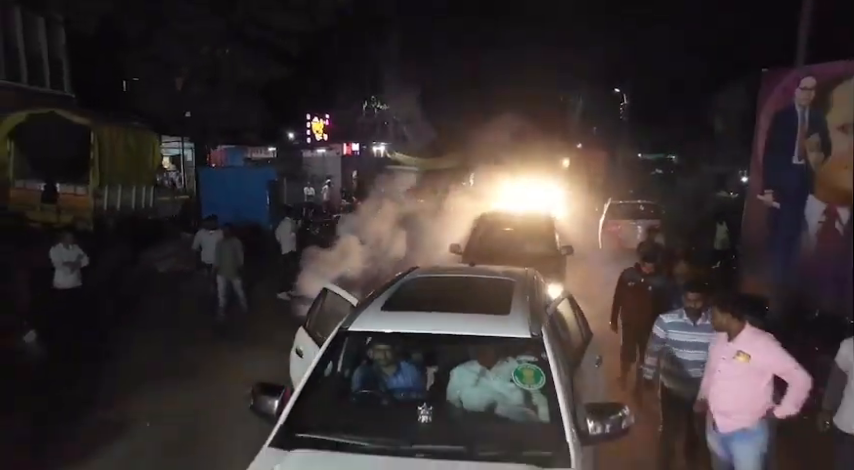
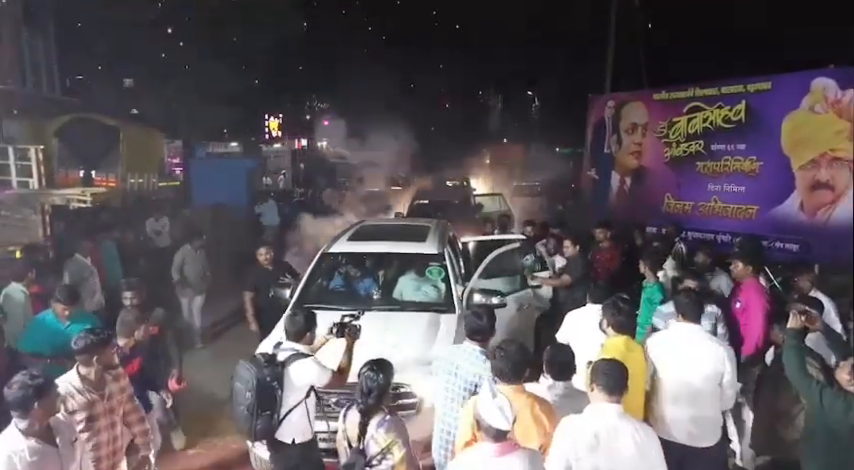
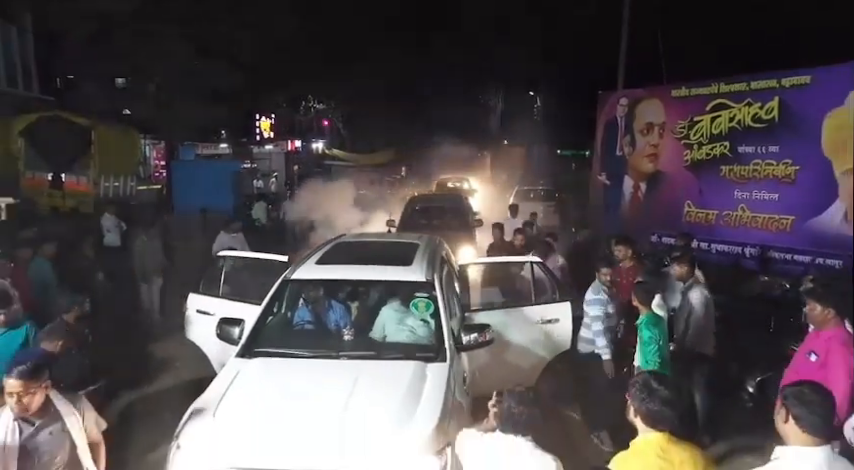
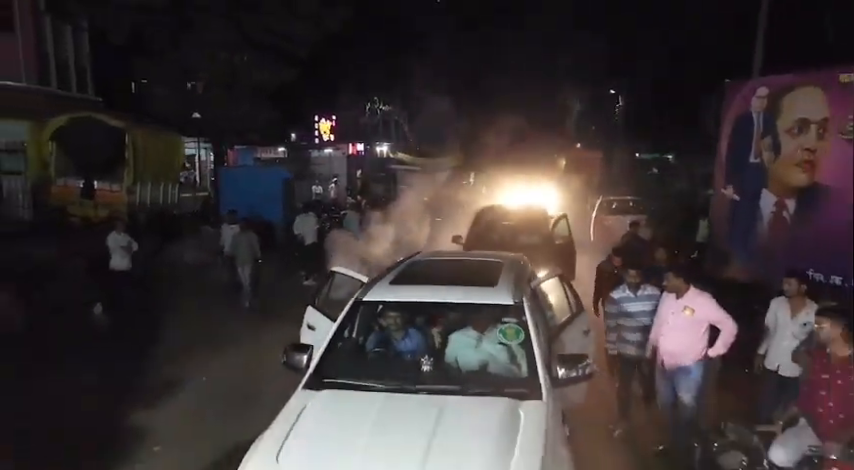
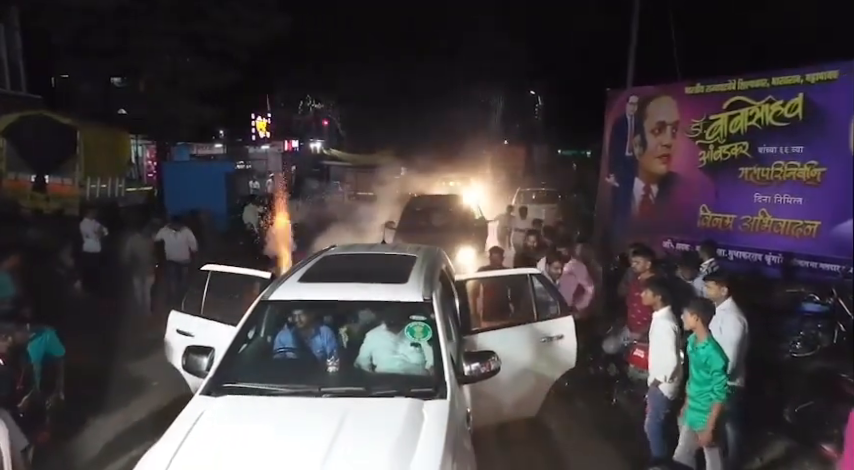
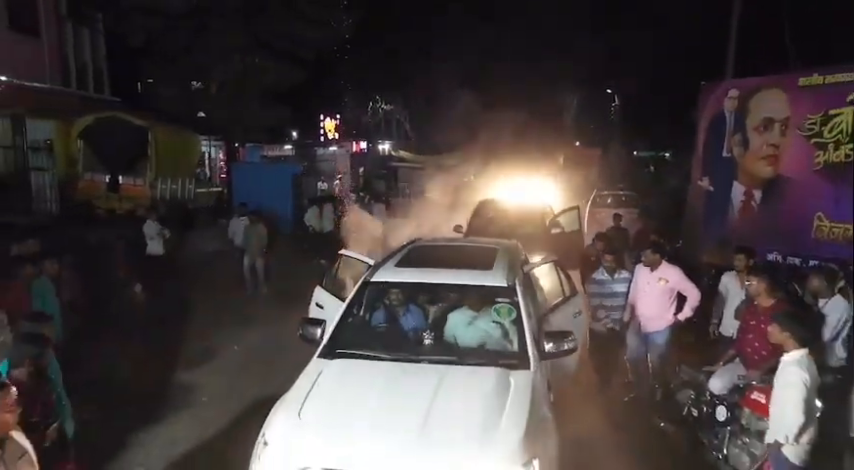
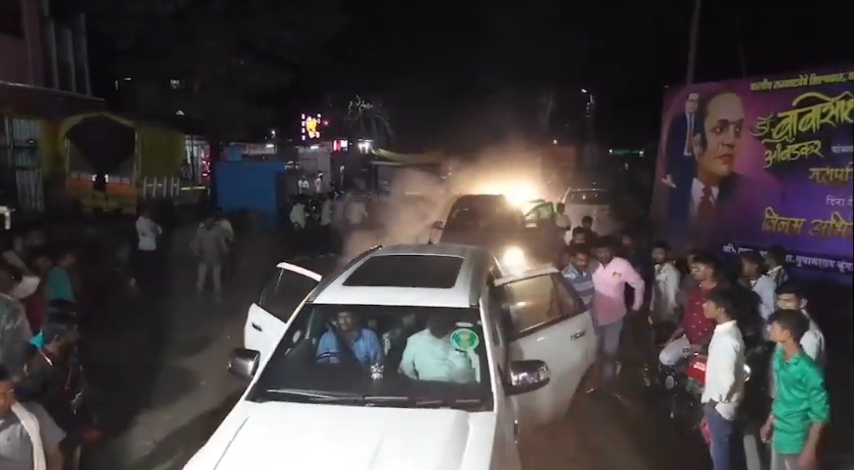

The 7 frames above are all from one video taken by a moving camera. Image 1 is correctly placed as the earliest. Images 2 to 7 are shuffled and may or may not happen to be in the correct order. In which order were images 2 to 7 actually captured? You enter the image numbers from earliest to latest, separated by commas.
4, 6, 7, 5, 3, 2
